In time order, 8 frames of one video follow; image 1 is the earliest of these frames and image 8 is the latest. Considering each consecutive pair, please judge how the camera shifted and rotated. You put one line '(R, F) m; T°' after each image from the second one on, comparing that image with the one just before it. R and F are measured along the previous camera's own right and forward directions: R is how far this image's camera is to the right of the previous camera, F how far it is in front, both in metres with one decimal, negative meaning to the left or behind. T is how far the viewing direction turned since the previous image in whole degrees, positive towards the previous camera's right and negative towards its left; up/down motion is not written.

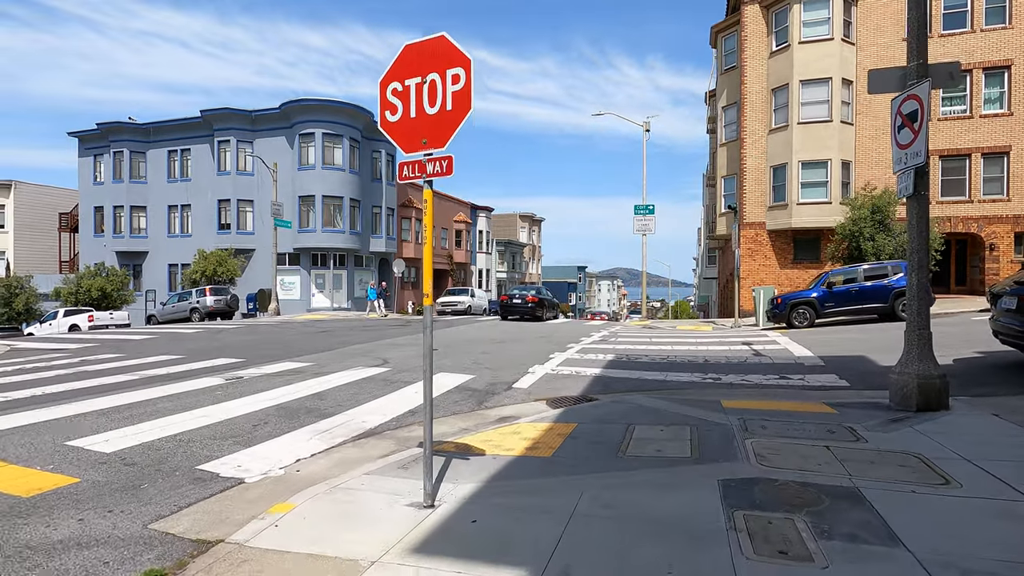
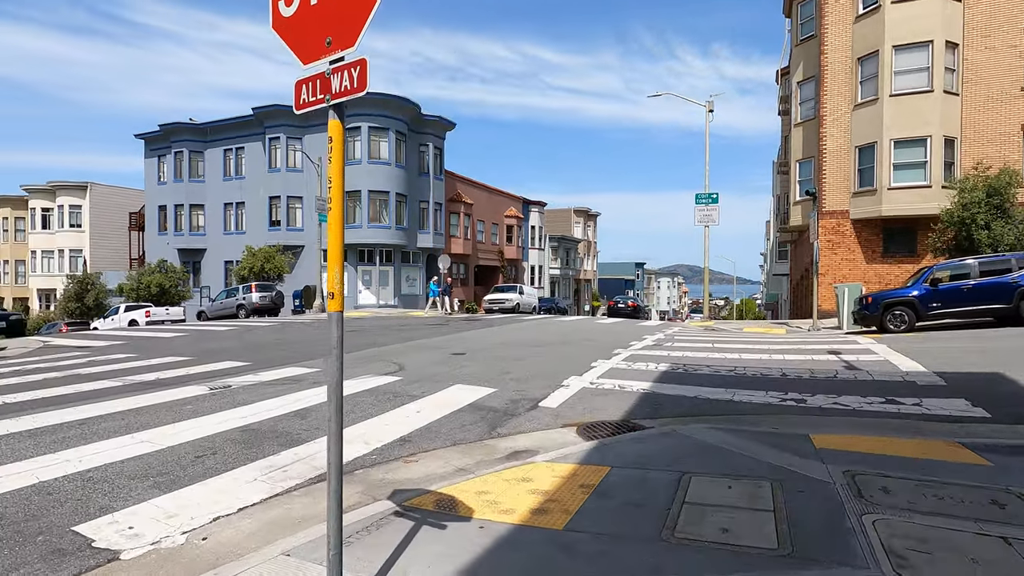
(+0.4, +1.7) m; -6°
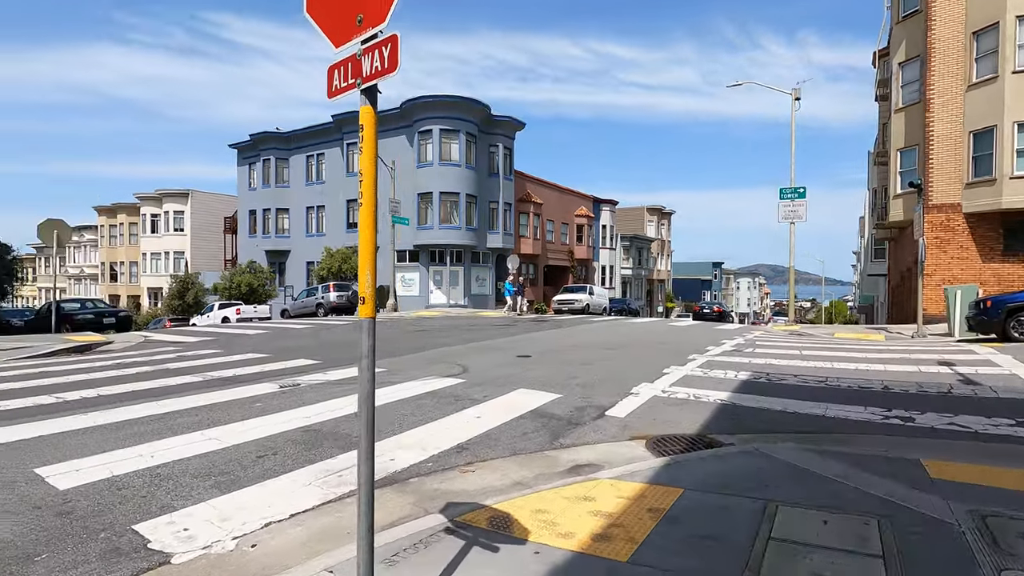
(+0.1, +0.3) m; -8°
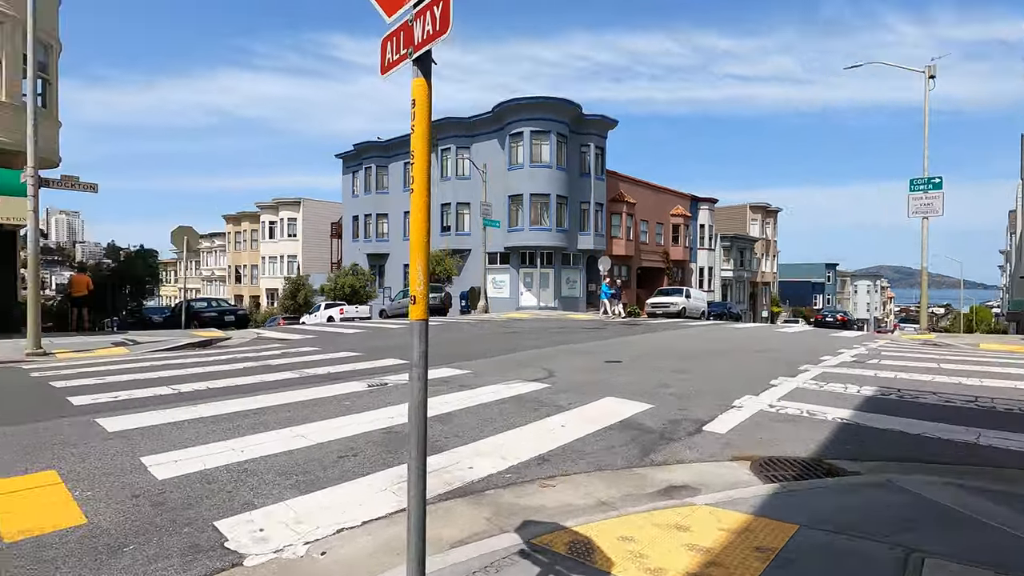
(+0.1, +0.4) m; -10°
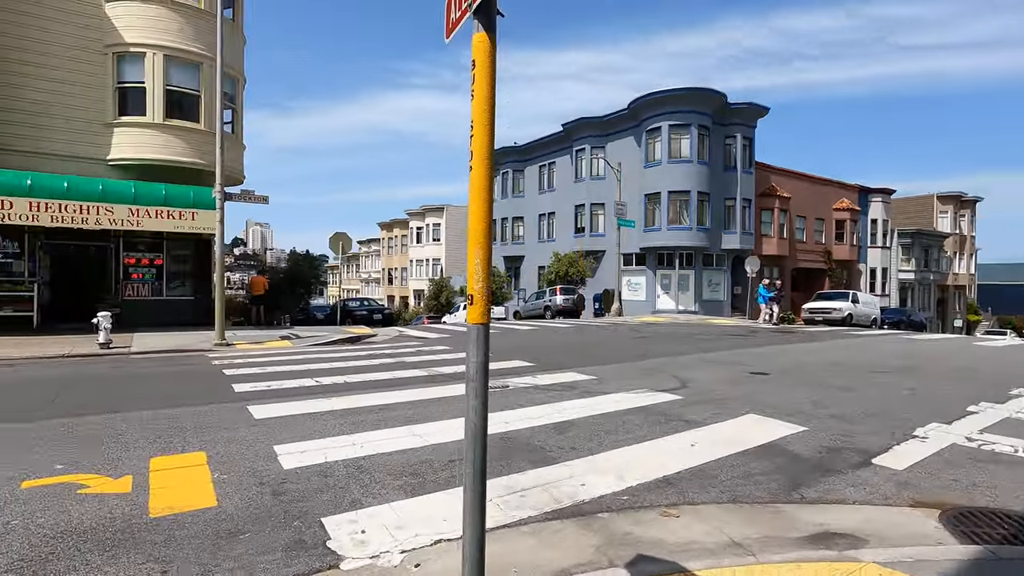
(+0.2, +0.4) m; -15°
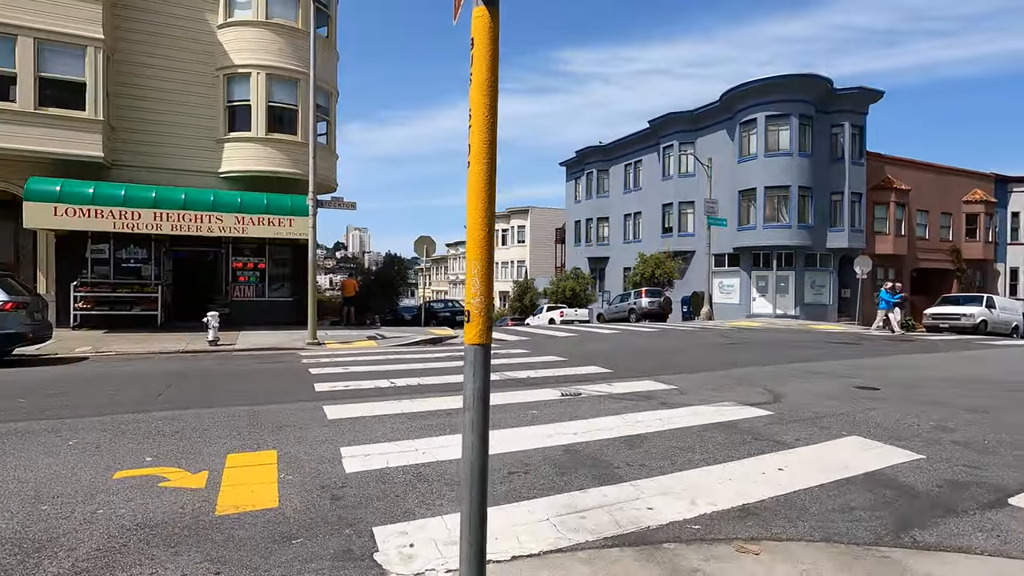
(+0.2, +0.3) m; -9°
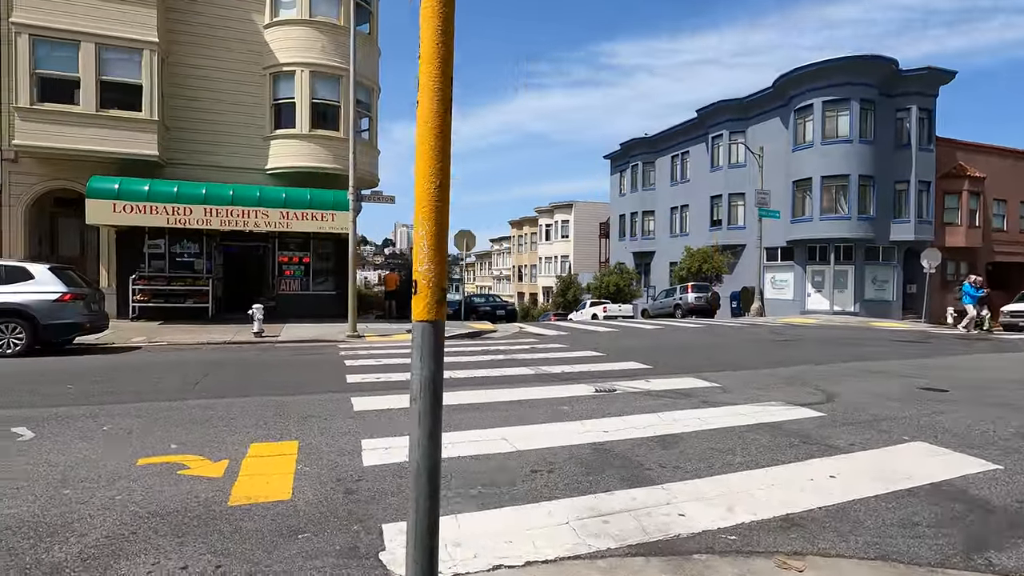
(+0.2, +0.3) m; -5°
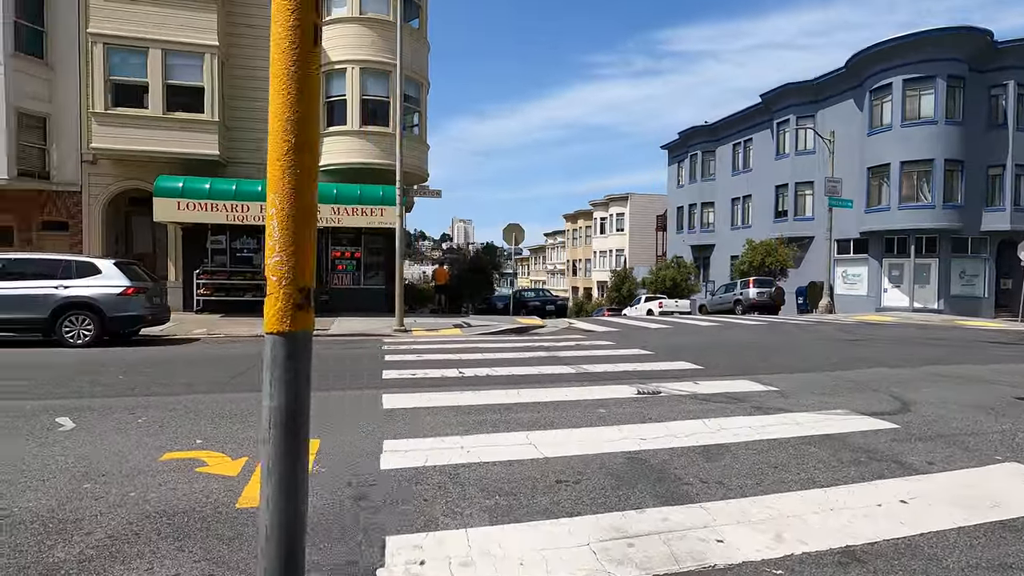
(+0.3, +0.4) m; -6°
